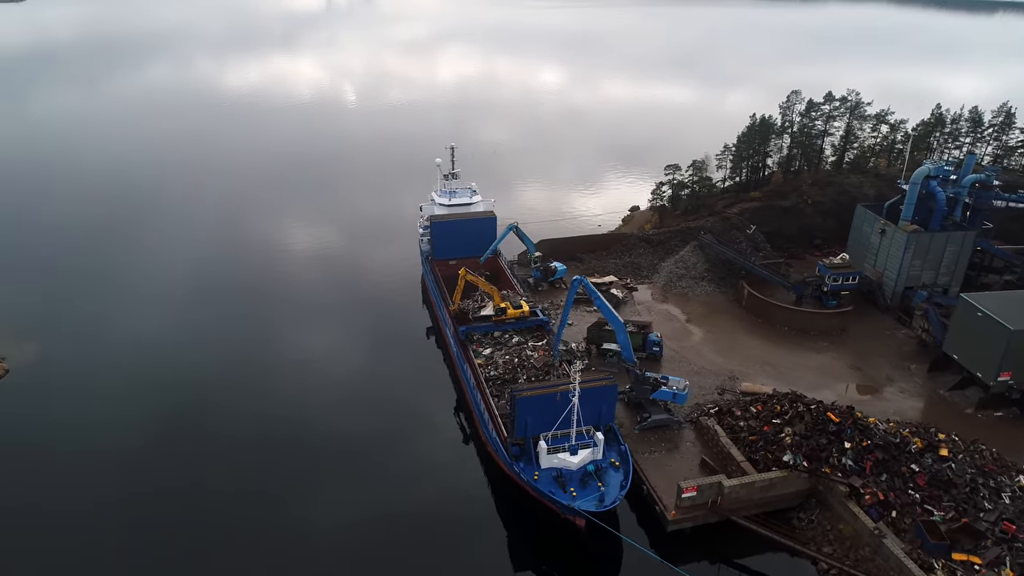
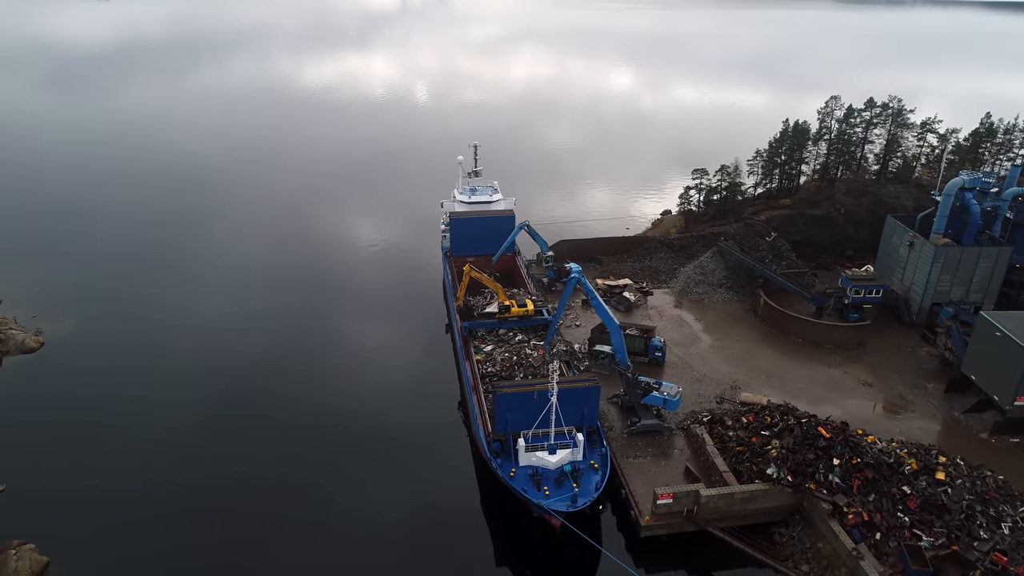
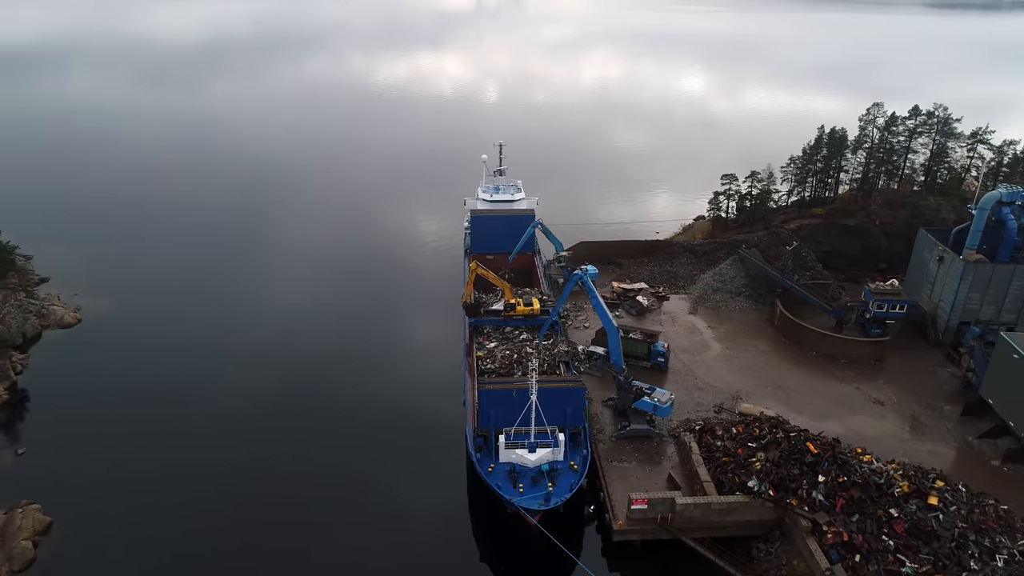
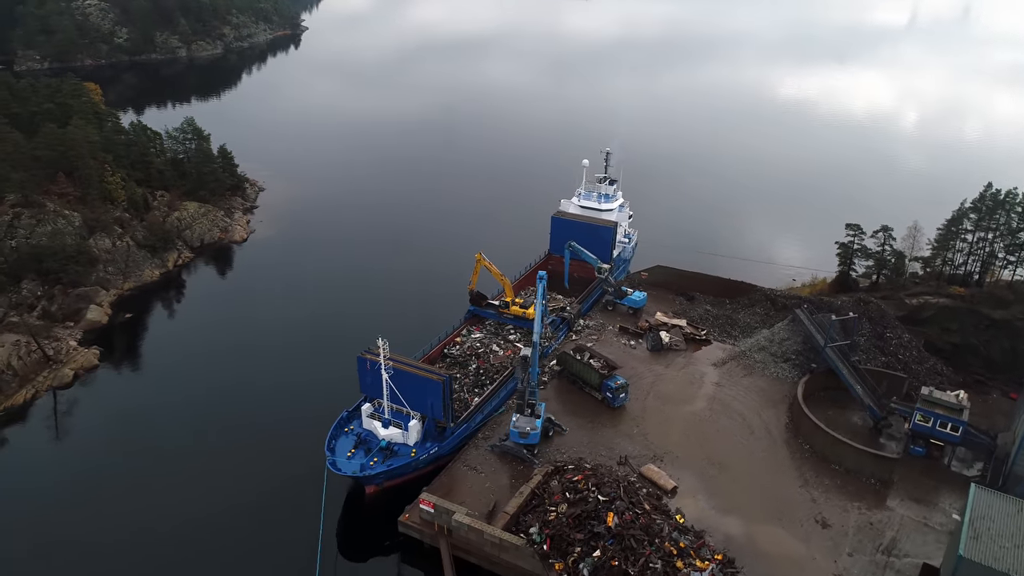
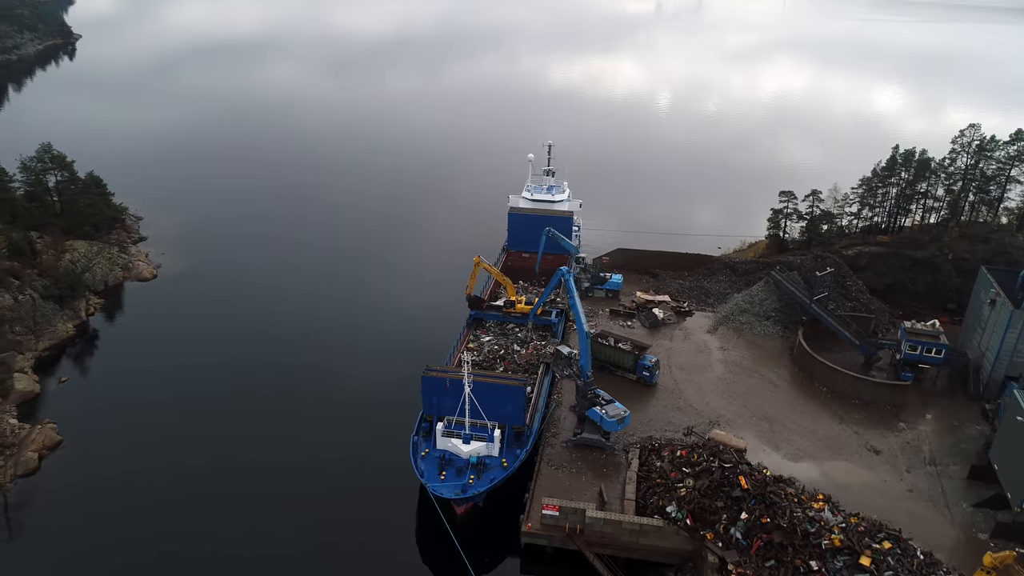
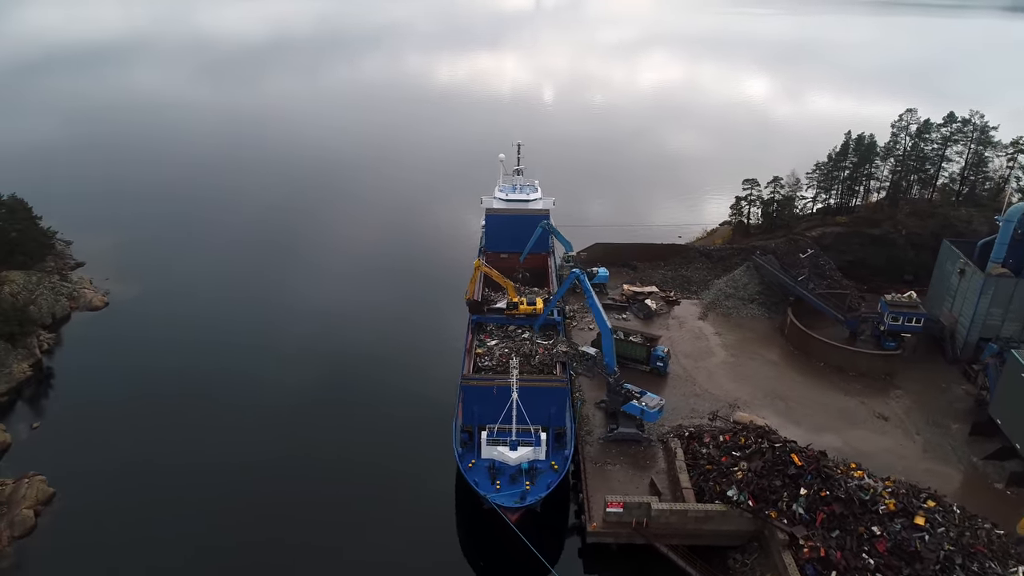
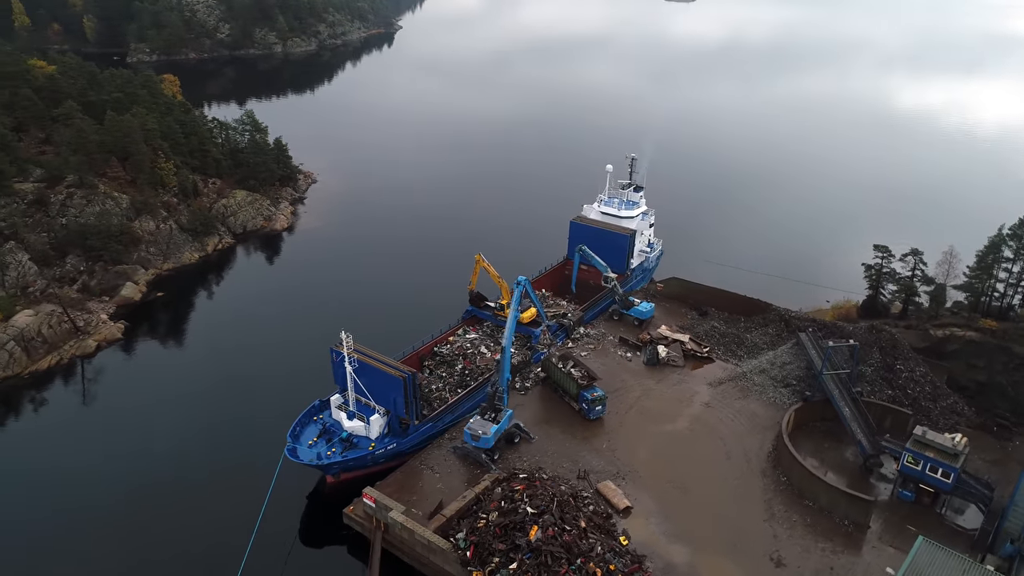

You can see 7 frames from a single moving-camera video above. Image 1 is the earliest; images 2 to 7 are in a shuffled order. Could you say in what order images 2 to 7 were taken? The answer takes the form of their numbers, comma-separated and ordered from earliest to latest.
2, 3, 6, 5, 4, 7
